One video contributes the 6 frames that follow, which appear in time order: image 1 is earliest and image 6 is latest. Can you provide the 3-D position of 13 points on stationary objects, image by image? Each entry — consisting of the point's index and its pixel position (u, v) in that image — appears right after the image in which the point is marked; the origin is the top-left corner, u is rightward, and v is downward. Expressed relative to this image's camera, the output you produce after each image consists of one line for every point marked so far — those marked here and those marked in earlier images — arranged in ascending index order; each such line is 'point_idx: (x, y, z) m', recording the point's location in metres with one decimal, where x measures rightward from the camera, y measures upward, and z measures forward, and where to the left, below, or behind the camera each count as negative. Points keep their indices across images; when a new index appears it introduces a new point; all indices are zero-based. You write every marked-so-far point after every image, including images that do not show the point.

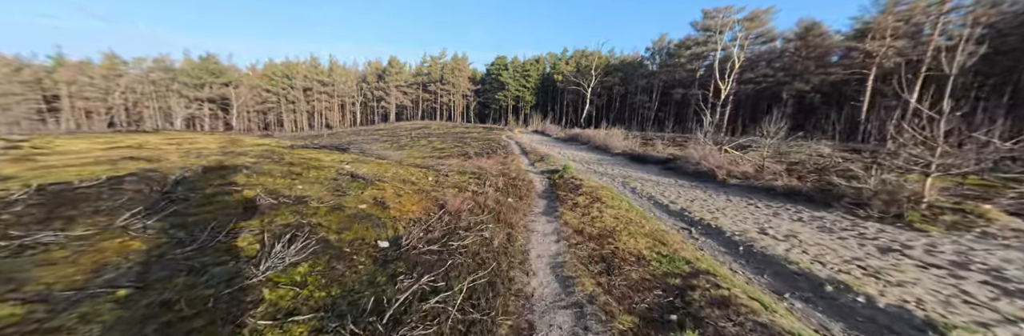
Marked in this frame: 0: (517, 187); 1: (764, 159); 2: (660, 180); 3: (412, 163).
0: (+0.1, -0.7, +9.1) m
1: (+8.6, +0.3, +9.9) m
2: (+5.6, -0.5, +11.1) m
3: (-5.0, 0.0, +13.7) m
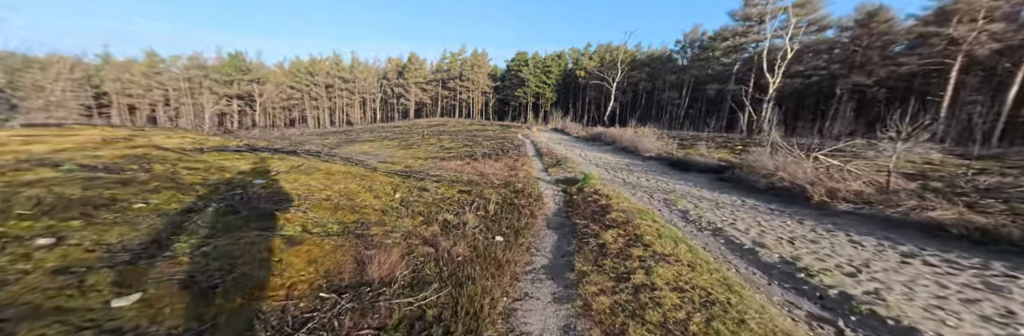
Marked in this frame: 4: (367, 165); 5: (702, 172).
0: (+0.1, -1.0, +6.5) m
1: (+8.6, -0.1, +6.7) m
2: (+5.7, -0.9, +8.1) m
3: (-4.7, -0.1, +11.4) m
4: (-5.2, -0.1, +10.3) m
5: (+8.0, -0.2, +12.4) m
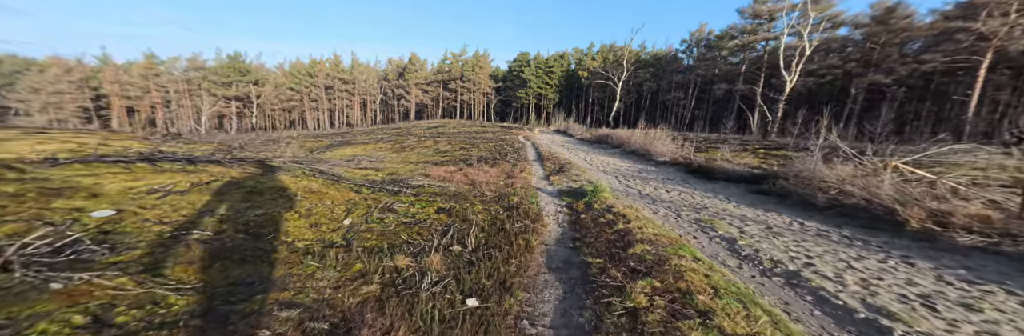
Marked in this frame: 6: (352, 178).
0: (-0.1, -1.3, +4.8) m
1: (+8.4, -0.4, +4.9) m
2: (+5.5, -1.2, +6.3) m
3: (-4.8, -0.4, +9.7) m
4: (-5.4, -0.4, +8.6) m
5: (+7.9, -0.5, +10.6) m
6: (-5.4, -0.4, +9.7) m
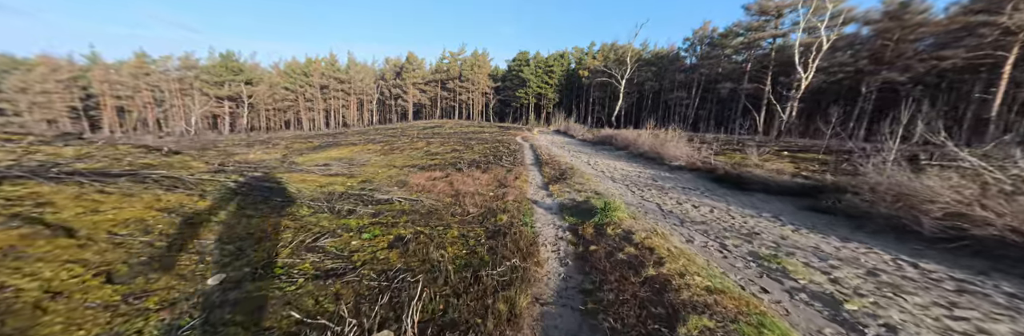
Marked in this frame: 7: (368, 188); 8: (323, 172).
0: (-0.3, -1.6, +2.8) m
1: (+8.1, -0.6, +3.0) m
2: (+5.2, -1.4, +4.4) m
3: (-5.1, -0.7, +7.8) m
4: (-5.7, -0.6, +6.6) m
5: (+7.6, -0.7, +8.6) m
6: (-5.7, -0.7, +7.8) m
7: (-4.9, -0.7, +9.8) m
8: (-8.3, -0.2, +12.8) m
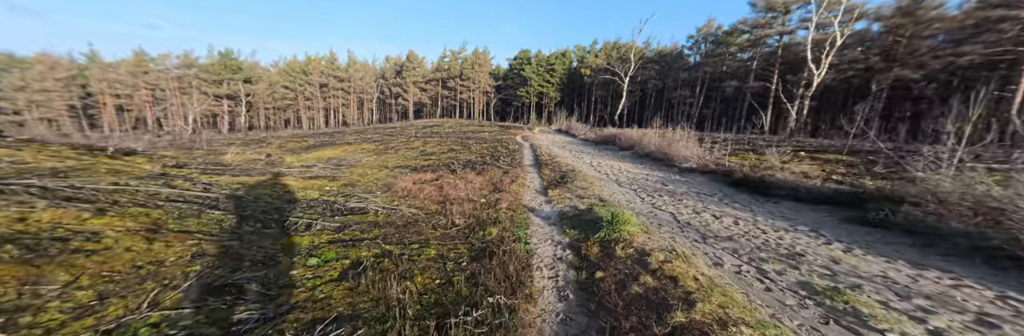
0: (-0.5, -1.7, +1.8) m
1: (+7.9, -0.8, +1.9) m
2: (+5.0, -1.5, +3.3) m
3: (-5.3, -0.8, +6.7) m
4: (-5.8, -0.7, +5.6) m
5: (+7.4, -0.8, +7.5) m
6: (-5.9, -0.7, +6.8) m
7: (-5.0, -0.8, +8.8) m
8: (-8.4, -0.3, +11.8) m
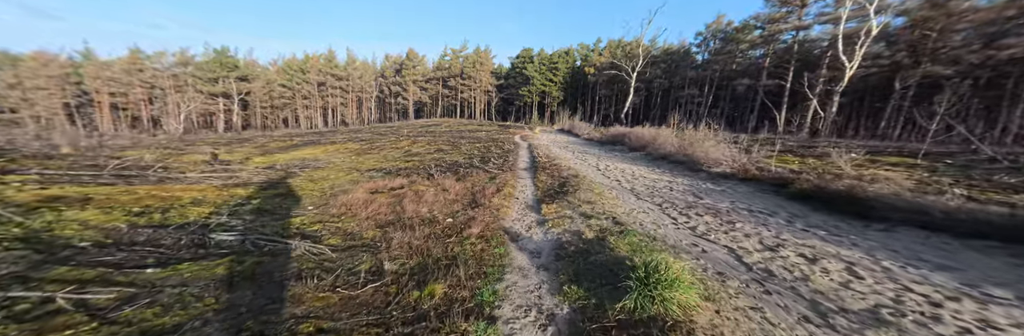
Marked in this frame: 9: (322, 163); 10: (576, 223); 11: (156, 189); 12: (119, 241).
0: (-1.1, -1.8, -0.9) m
1: (+7.4, -0.9, -0.8) m
2: (+4.5, -1.7, +0.6) m
3: (-5.8, -0.9, +4.1) m
4: (-6.4, -0.8, +3.0) m
5: (+6.9, -1.0, +4.8) m
6: (-6.4, -0.9, +4.2) m
7: (-5.5, -0.9, +6.1) m
8: (-8.9, -0.4, +9.2) m
9: (-11.6, +0.4, +17.8) m
10: (+1.4, -1.1, +6.3) m
11: (-8.5, -0.5, +7.2) m
12: (-5.4, -1.0, +4.3) m
